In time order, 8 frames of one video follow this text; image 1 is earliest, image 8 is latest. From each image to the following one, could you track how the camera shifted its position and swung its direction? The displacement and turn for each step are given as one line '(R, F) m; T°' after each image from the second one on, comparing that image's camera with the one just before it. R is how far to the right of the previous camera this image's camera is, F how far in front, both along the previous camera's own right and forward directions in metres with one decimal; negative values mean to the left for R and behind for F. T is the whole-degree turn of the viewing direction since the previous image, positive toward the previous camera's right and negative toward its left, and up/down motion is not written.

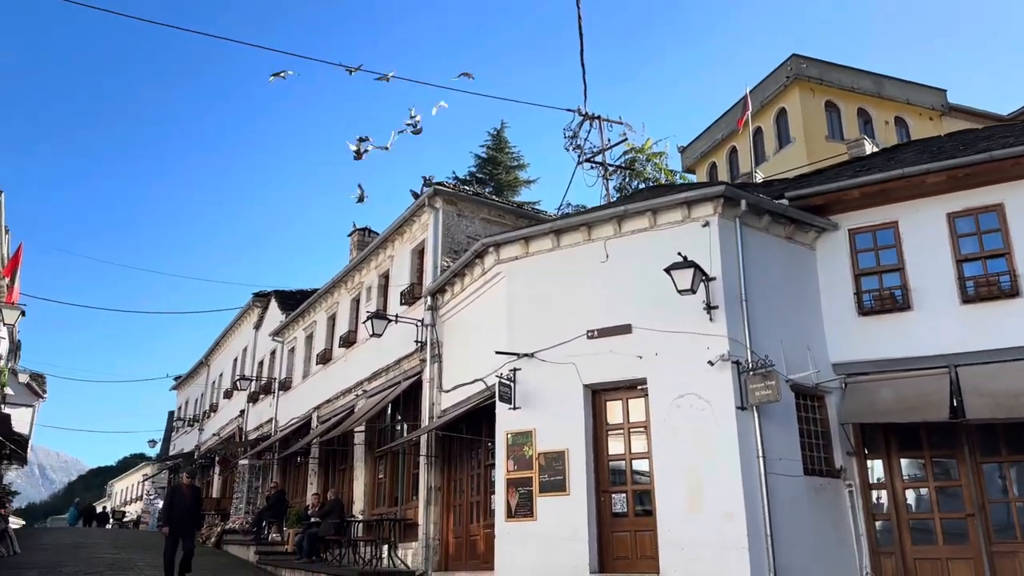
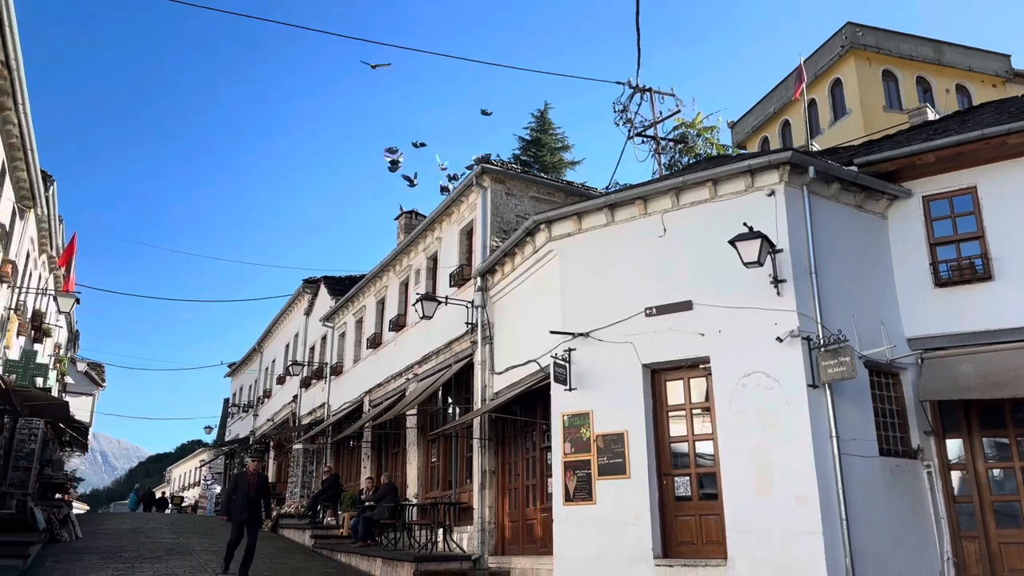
(-0.1, +0.3) m; -3°
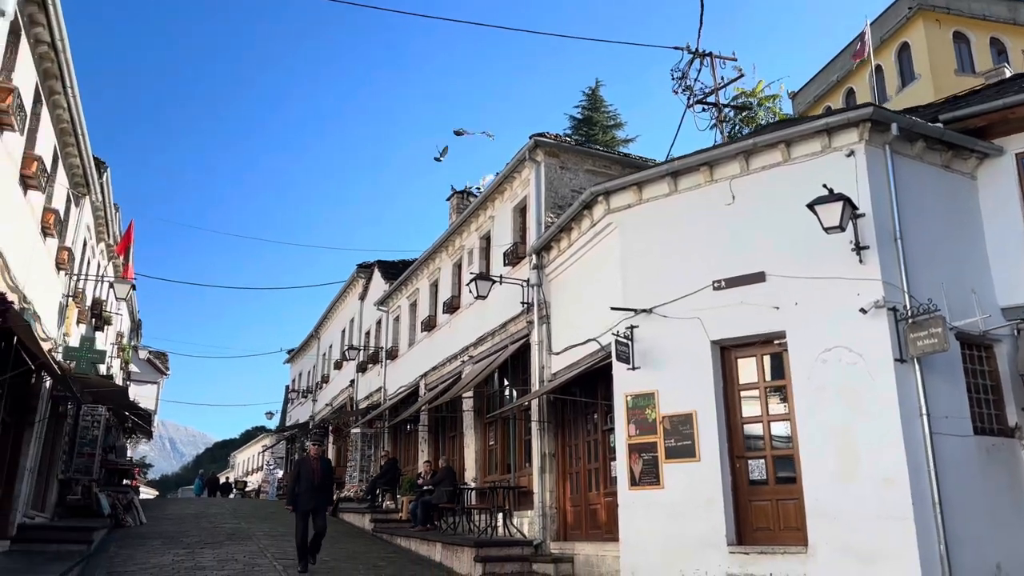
(-0.1, +0.5) m; -4°
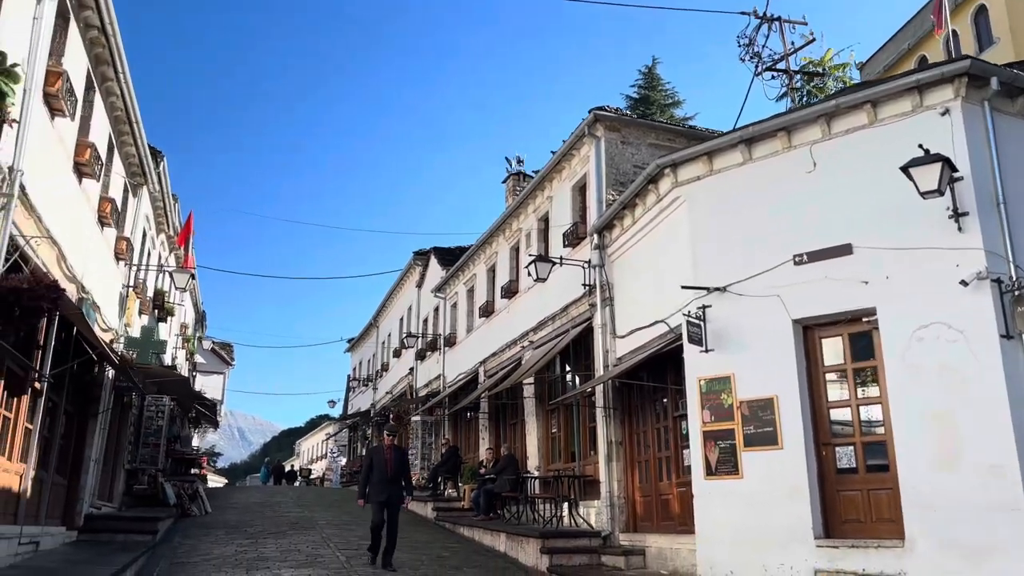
(-0.1, +0.5) m; -4°
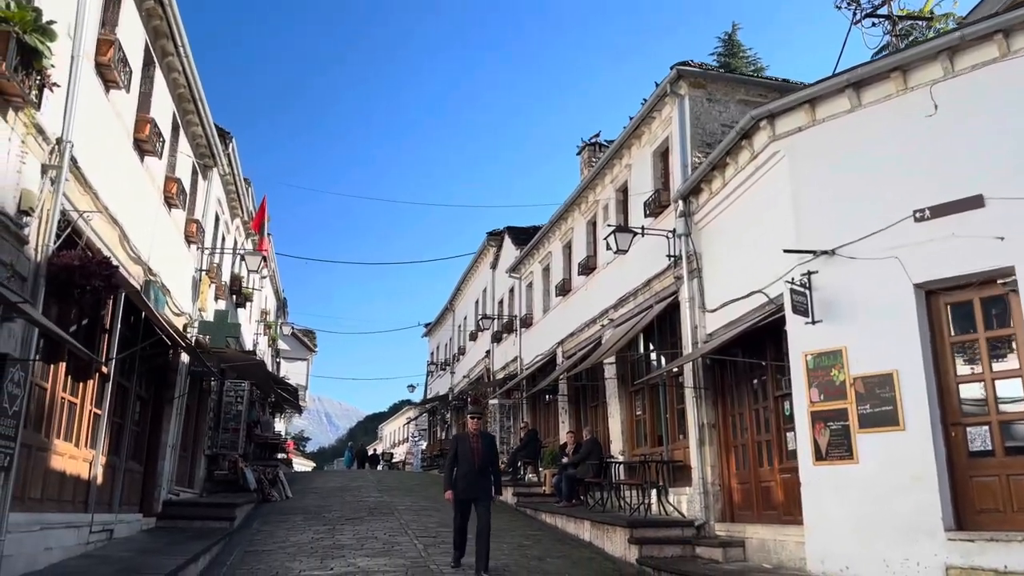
(-0.1, +0.7) m; -5°
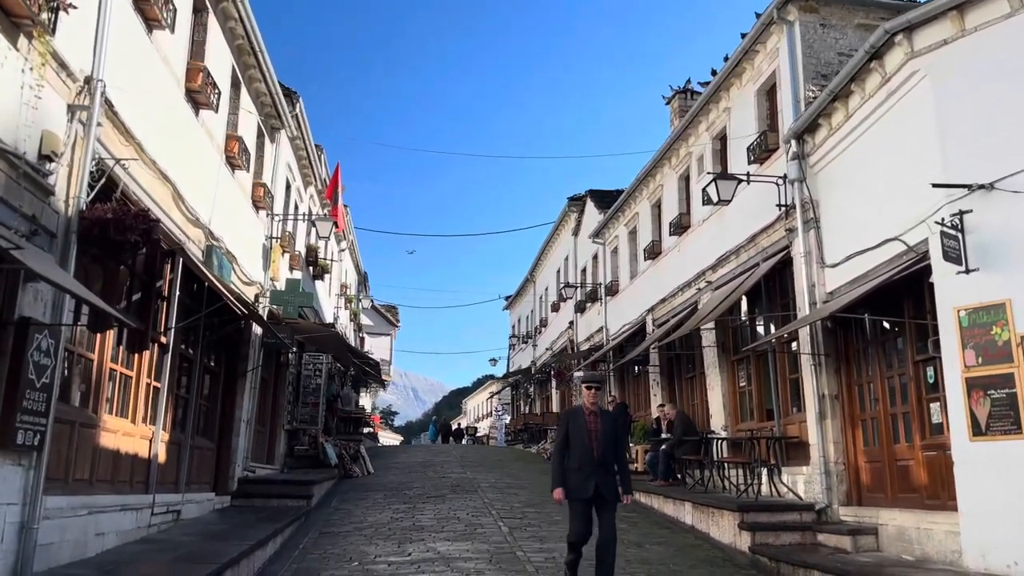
(-0.1, +1.0) m; -6°
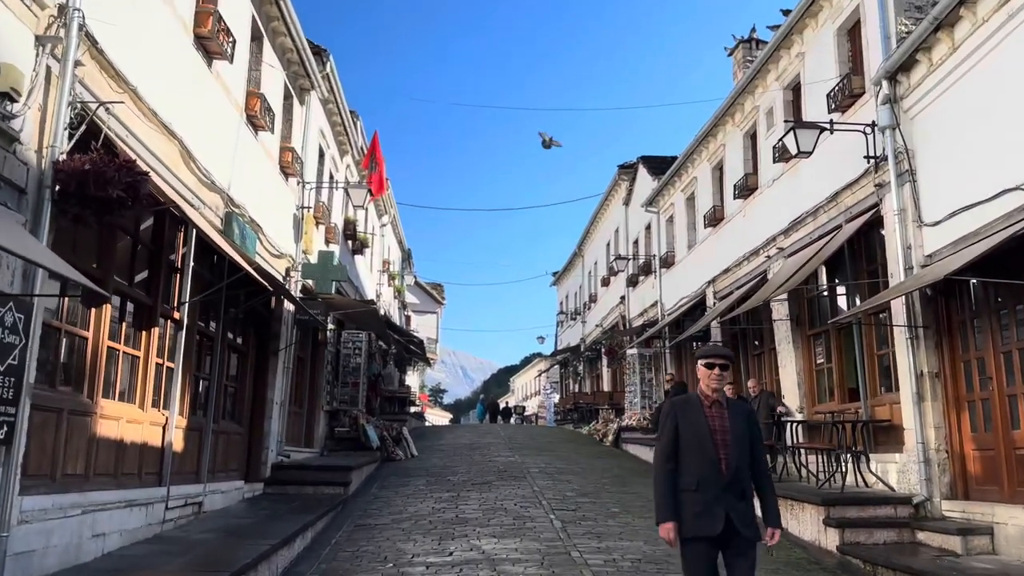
(0.0, +1.0) m; -3°
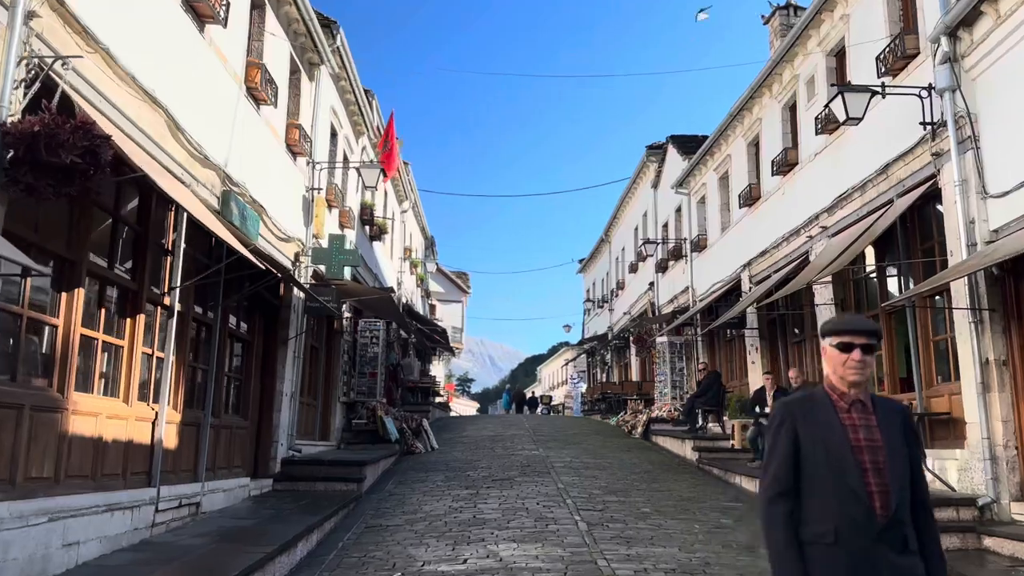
(+0.1, +0.7) m; -2°
